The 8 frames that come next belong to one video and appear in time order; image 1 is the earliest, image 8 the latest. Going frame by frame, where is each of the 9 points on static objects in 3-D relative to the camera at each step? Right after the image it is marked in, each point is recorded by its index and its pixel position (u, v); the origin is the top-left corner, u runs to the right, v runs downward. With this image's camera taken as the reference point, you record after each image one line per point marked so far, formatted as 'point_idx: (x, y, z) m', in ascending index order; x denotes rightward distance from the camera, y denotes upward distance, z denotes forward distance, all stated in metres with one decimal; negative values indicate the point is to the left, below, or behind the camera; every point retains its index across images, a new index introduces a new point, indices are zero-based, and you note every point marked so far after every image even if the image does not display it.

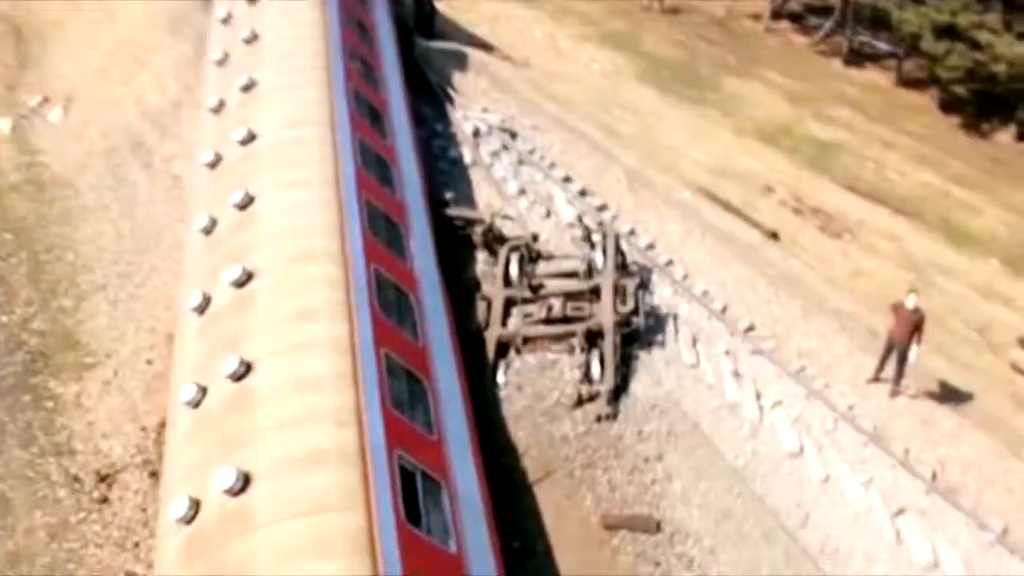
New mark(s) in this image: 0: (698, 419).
0: (+2.3, -1.6, +12.5) m
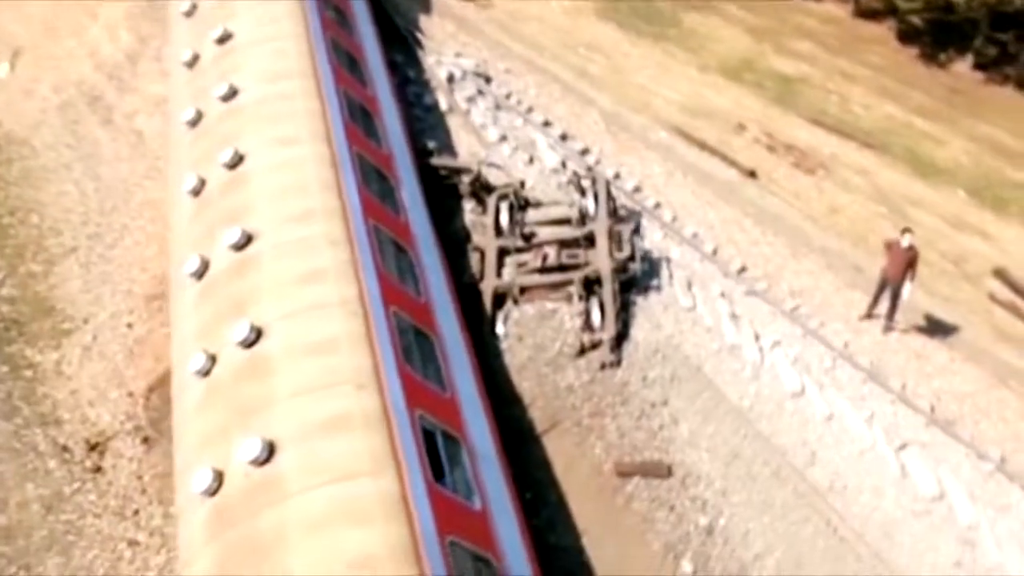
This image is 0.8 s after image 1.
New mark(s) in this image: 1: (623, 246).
0: (+2.4, -0.9, +12.6) m
1: (+1.5, +0.6, +13.4) m
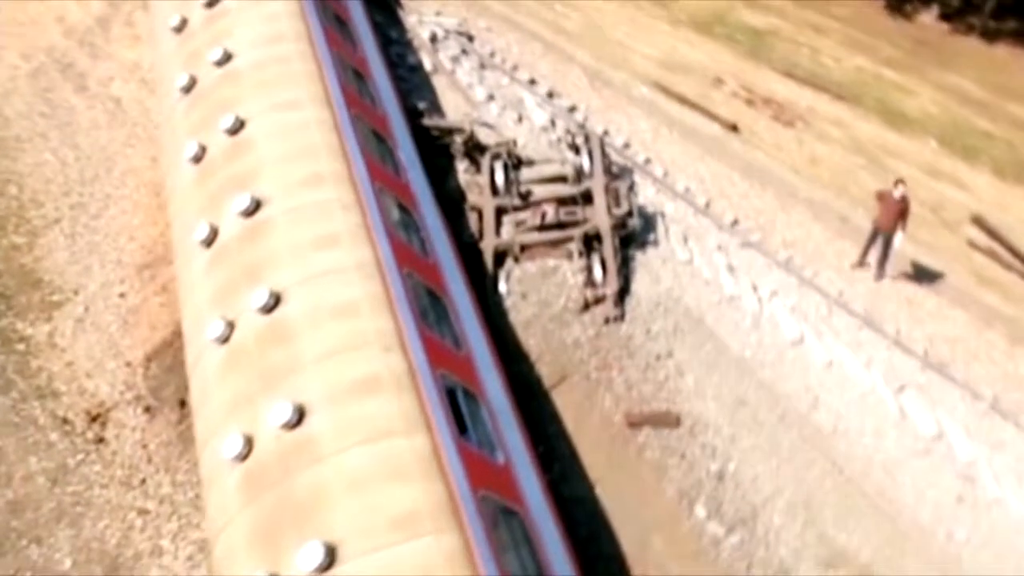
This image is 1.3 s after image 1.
0: (+2.5, -0.3, +12.9) m
1: (+1.5, +1.2, +13.6) m
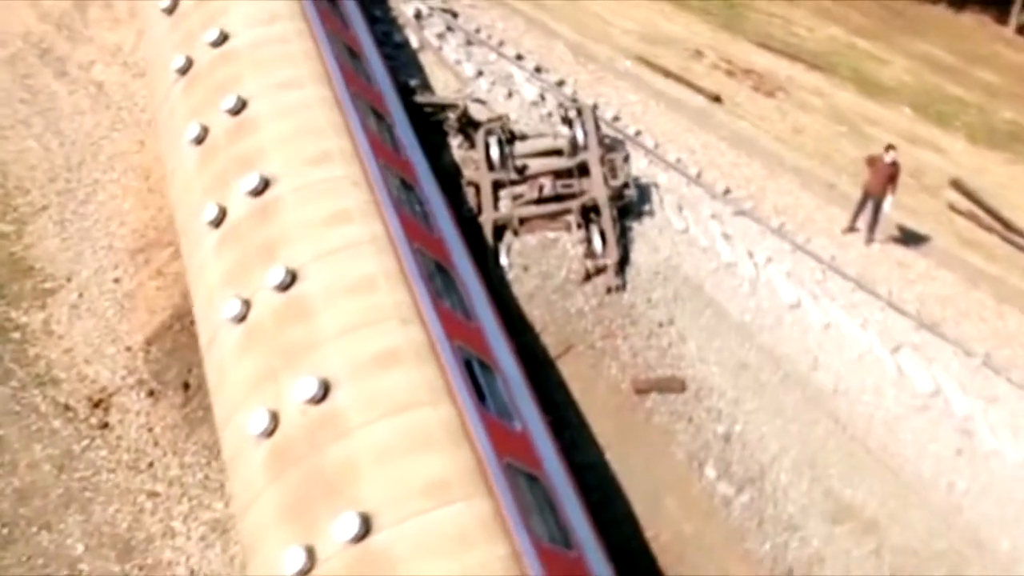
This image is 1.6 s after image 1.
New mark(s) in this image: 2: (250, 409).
0: (+2.5, +0.1, +13.1) m
1: (+1.5, +1.6, +13.8) m
2: (-2.5, -1.2, +9.5) m
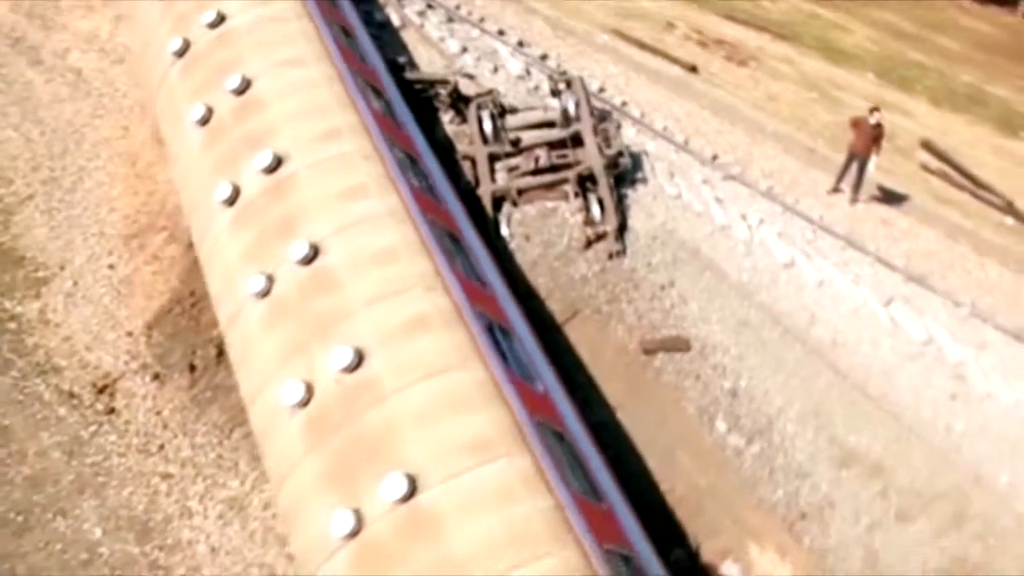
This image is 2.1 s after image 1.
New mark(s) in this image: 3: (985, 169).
0: (+2.5, +0.6, +13.5) m
1: (+1.4, +2.0, +14.1) m
2: (-2.2, -0.9, +9.7) m
3: (+9.5, +2.3, +19.7) m
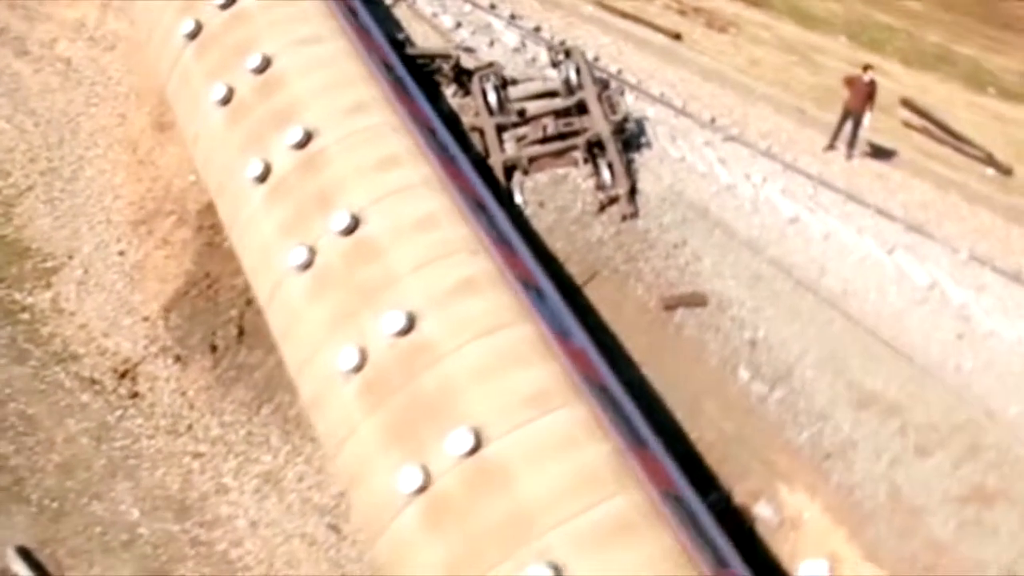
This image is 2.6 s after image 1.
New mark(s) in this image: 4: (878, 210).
0: (+2.7, +1.2, +13.9) m
1: (+1.5, +2.6, +14.4) m
2: (-1.8, -0.6, +9.9) m
3: (+9.3, +3.3, +20.4) m
4: (+5.2, +1.1, +14.2) m
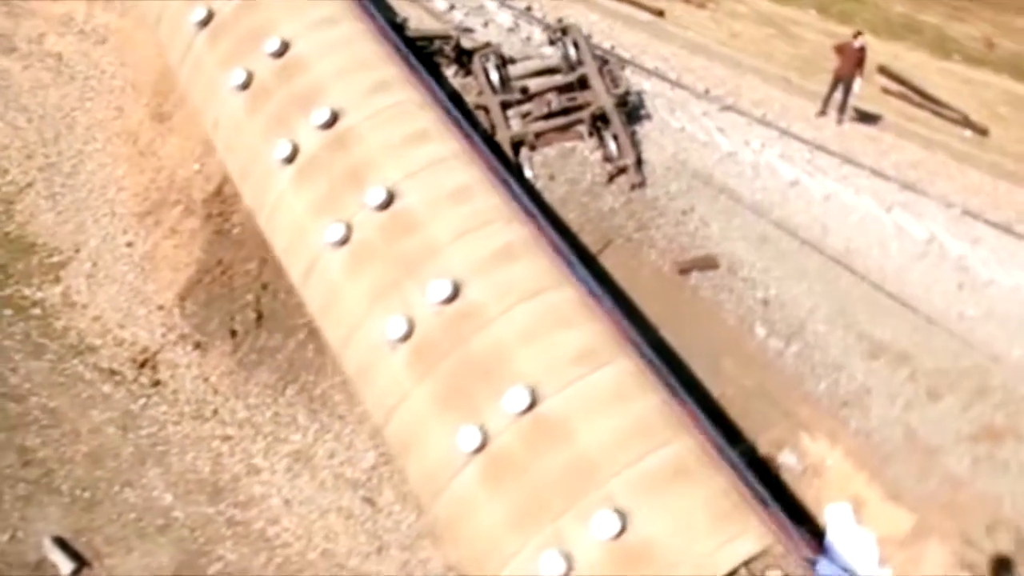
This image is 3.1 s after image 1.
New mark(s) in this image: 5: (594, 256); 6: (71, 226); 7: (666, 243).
0: (+2.8, +1.7, +14.4) m
1: (+1.5, +3.0, +14.8) m
2: (-1.4, -0.3, +10.2) m
3: (+9.1, +4.1, +21.2) m
4: (+5.3, +1.8, +14.8) m
5: (+1.1, +0.4, +13.5) m
6: (-7.0, +1.0, +15.7) m
7: (+2.1, +0.6, +13.6) m
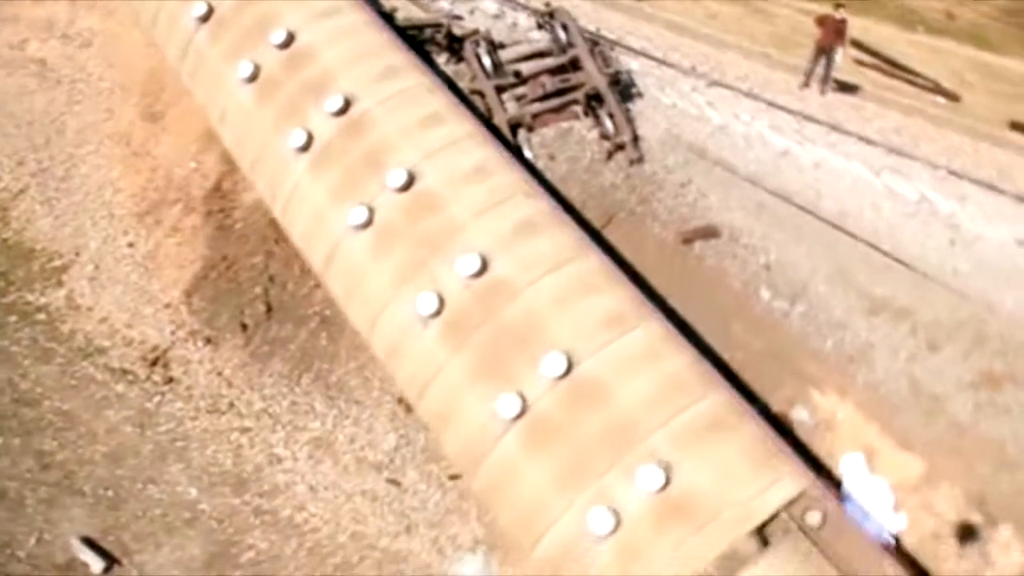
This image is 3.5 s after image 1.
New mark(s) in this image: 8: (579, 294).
0: (+2.8, +2.1, +14.8) m
1: (+1.4, +3.4, +15.1) m
2: (-1.1, -0.1, +10.4) m
3: (+8.6, +4.9, +21.8) m
4: (+5.3, +2.3, +15.3) m
5: (+1.2, +0.8, +13.8) m
6: (-7.0, +0.9, +15.7) m
7: (+2.2, +1.0, +13.9) m
8: (+0.7, 0.0, +9.9) m
